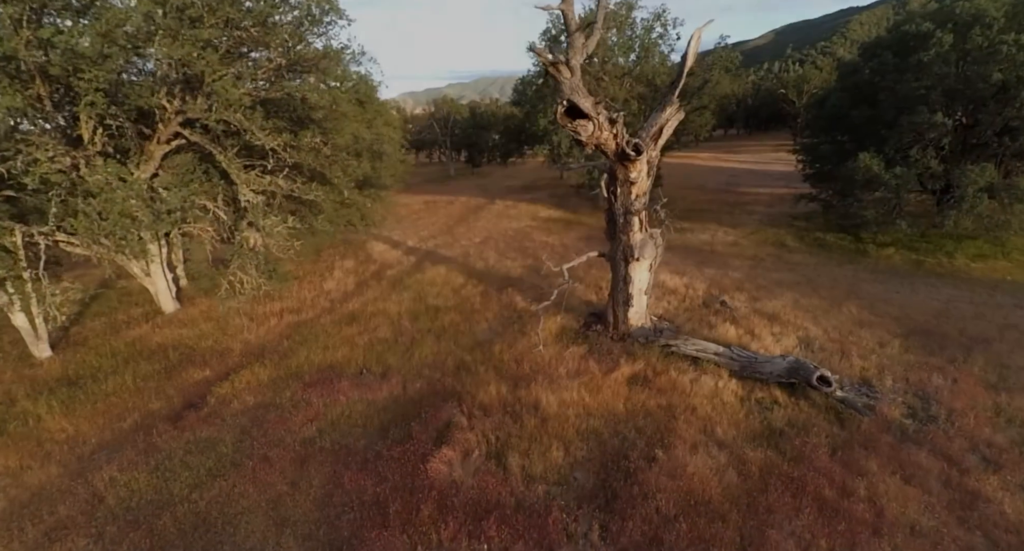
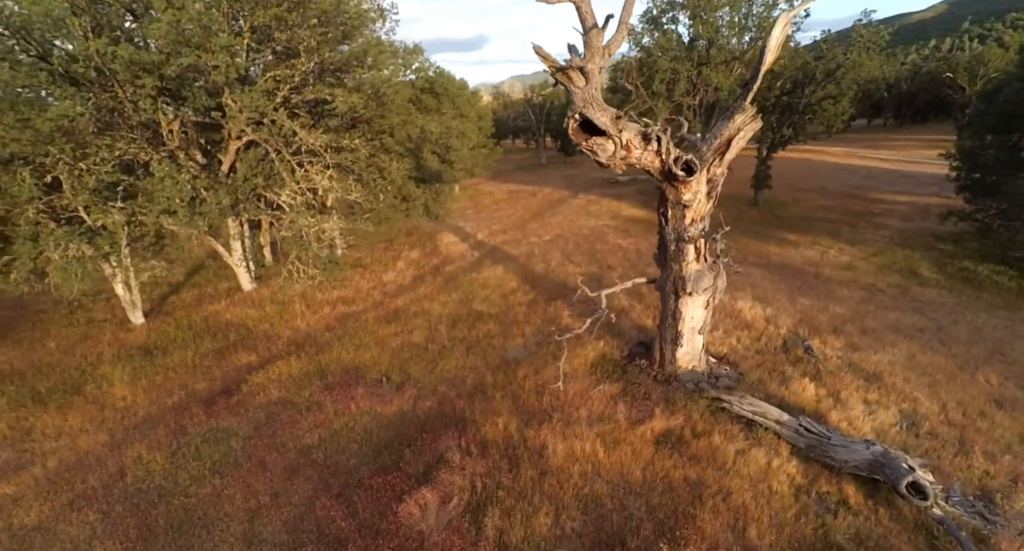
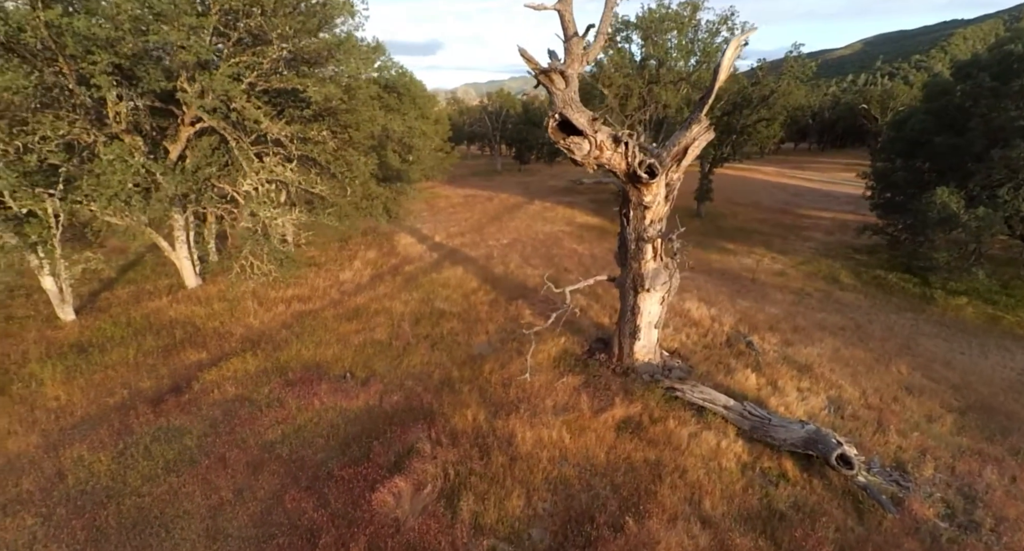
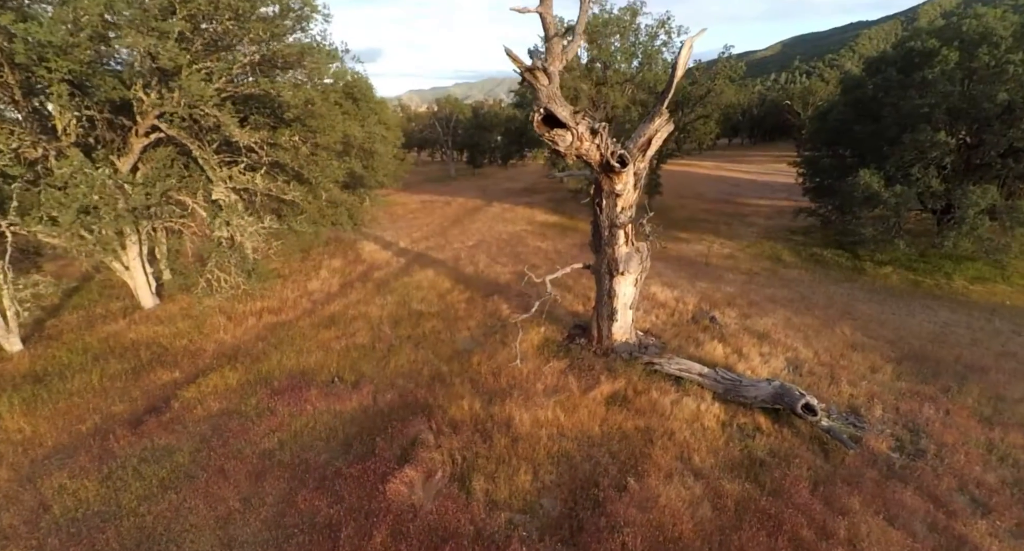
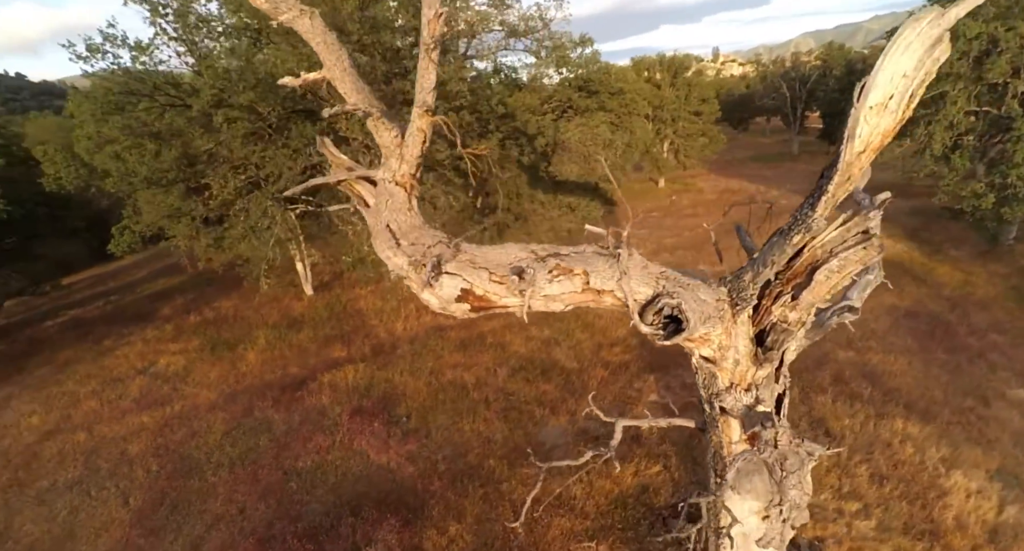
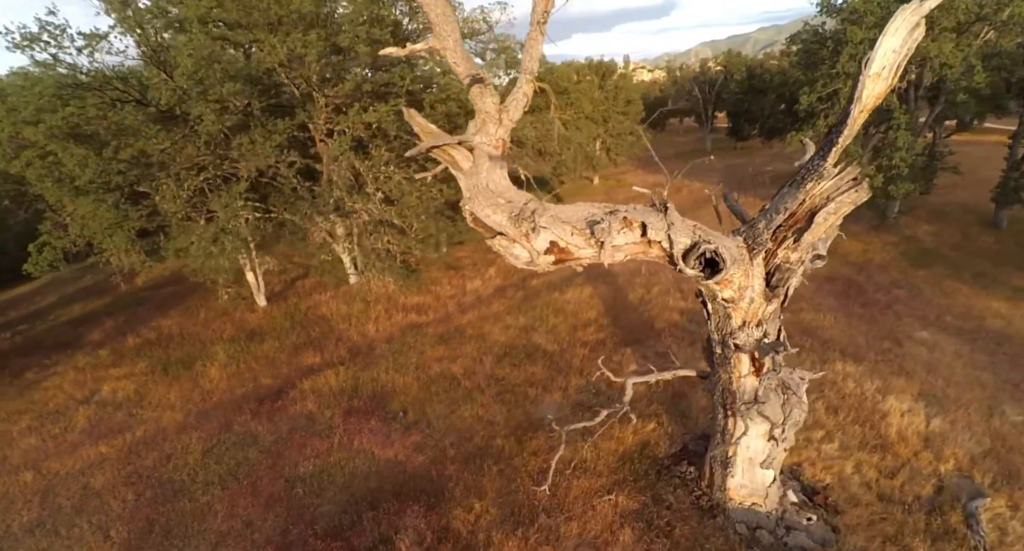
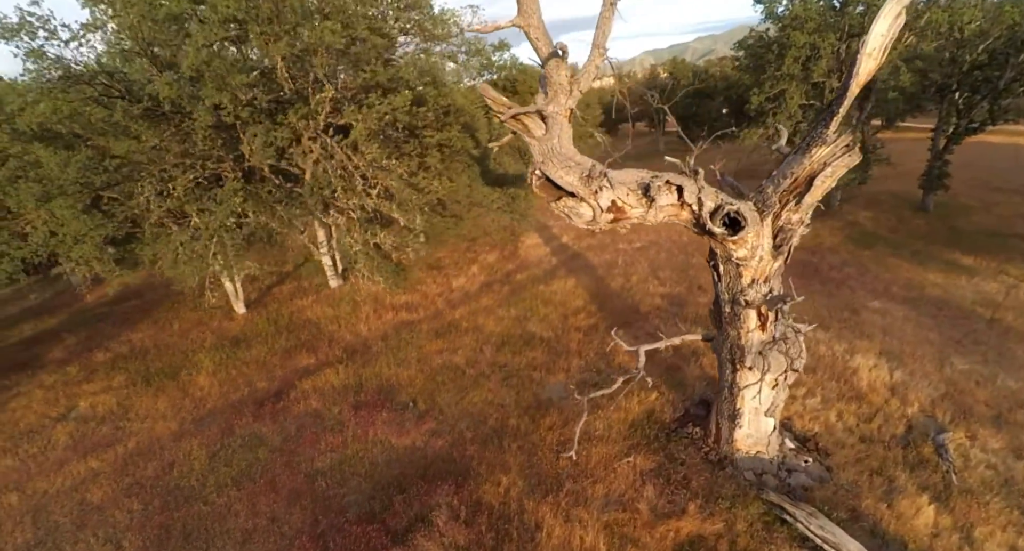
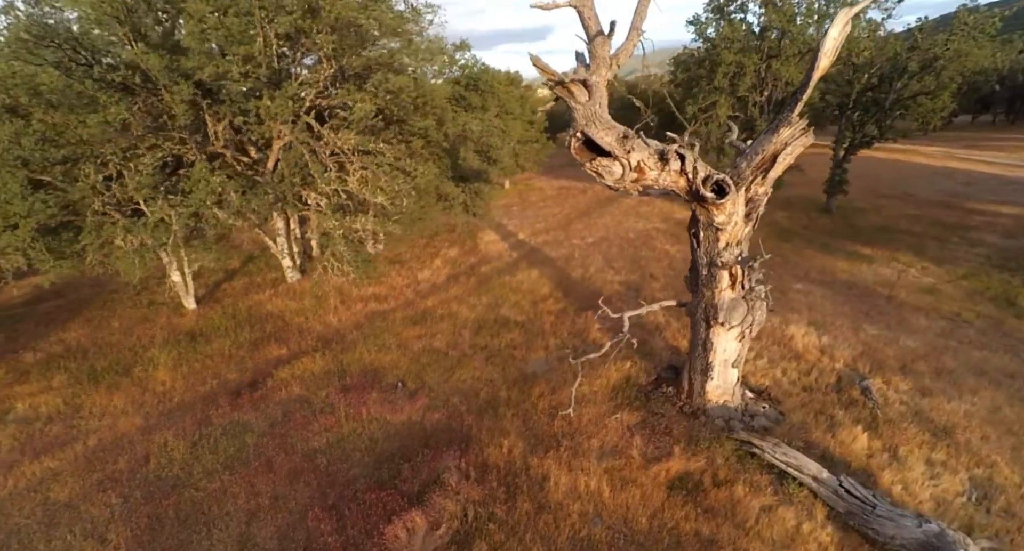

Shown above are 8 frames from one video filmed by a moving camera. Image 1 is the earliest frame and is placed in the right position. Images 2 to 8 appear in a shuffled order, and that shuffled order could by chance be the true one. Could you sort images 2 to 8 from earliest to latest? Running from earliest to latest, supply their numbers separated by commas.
4, 3, 2, 8, 7, 6, 5
